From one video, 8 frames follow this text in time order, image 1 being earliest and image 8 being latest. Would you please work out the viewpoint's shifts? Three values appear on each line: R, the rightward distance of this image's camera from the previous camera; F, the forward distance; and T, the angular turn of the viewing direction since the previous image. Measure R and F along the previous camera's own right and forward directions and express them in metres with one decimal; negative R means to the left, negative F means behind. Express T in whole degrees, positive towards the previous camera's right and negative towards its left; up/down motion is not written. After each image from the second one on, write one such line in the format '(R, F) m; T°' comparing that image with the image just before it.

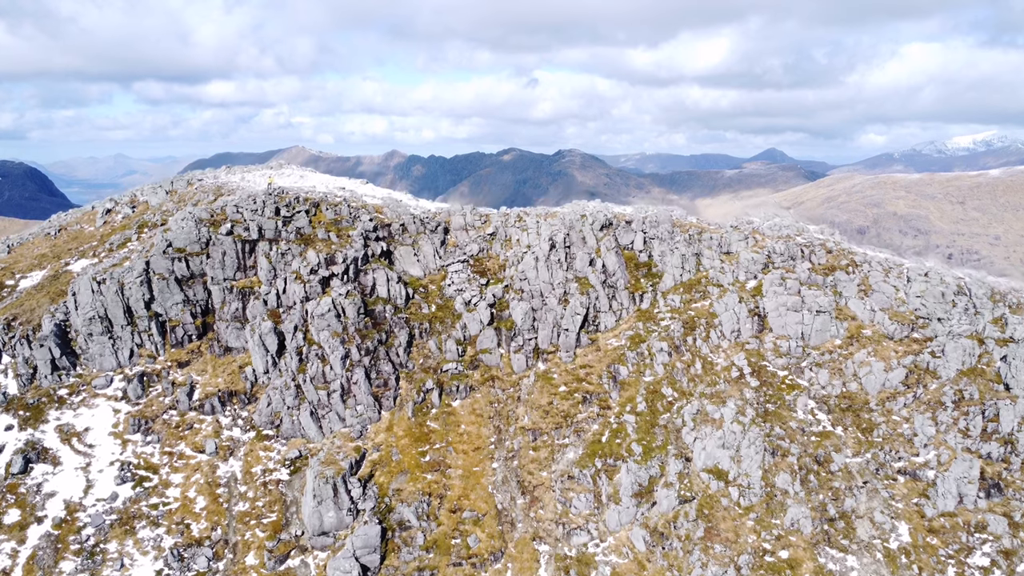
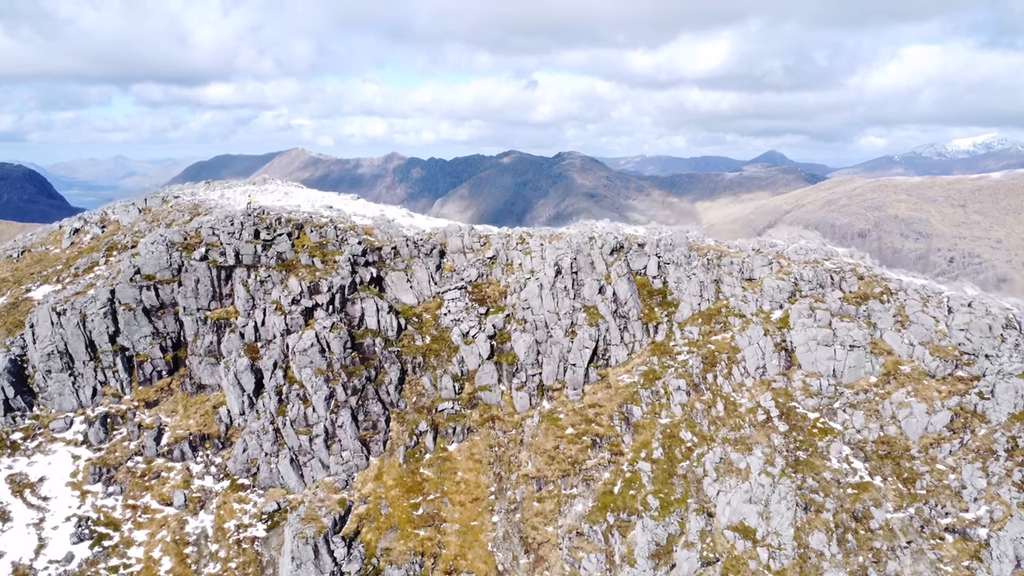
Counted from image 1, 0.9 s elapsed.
(-0.4, +10.8) m; 0°
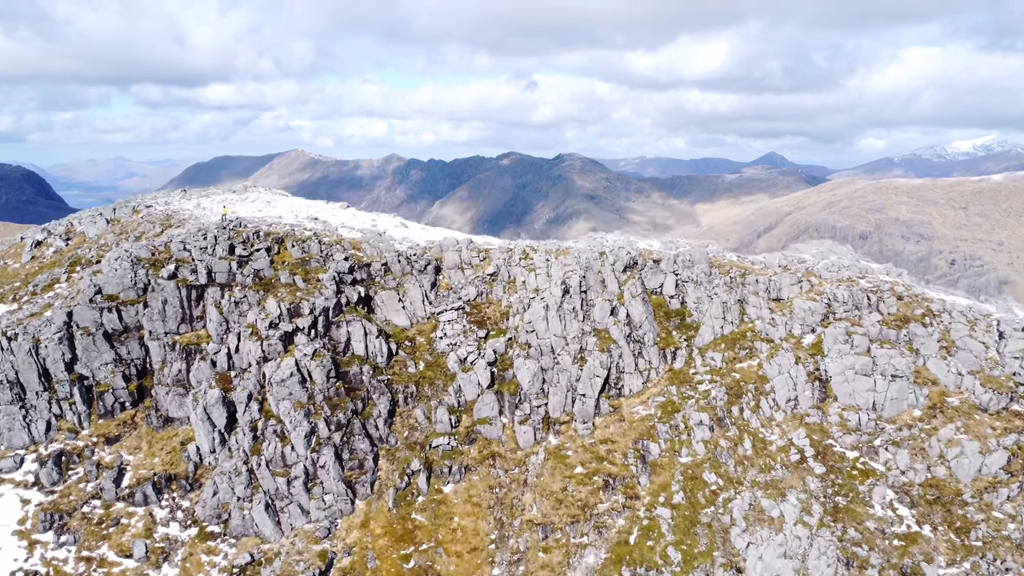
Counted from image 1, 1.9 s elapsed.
(-0.4, +10.9) m; 0°
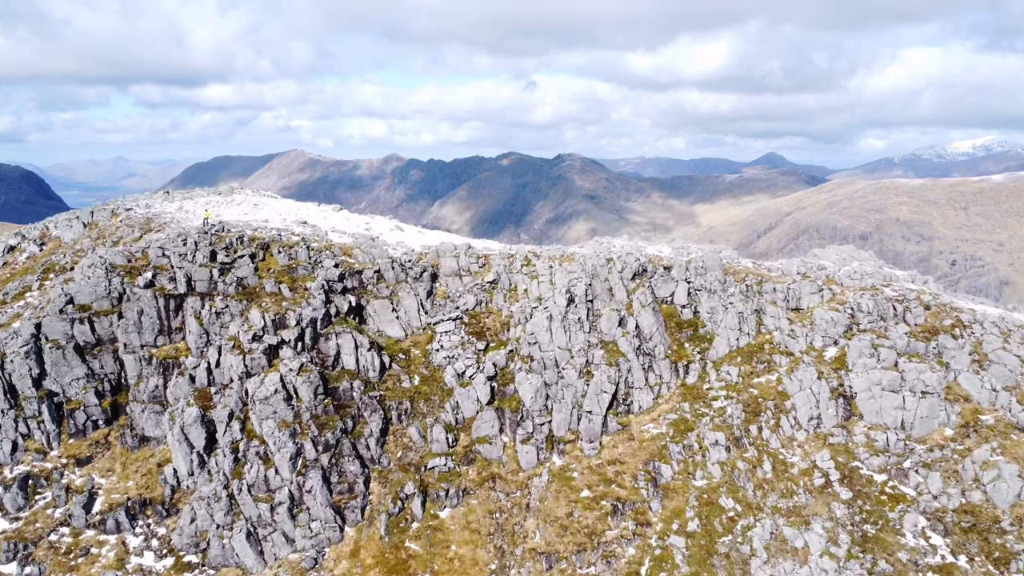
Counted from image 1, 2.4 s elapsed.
(-0.2, +6.6) m; 0°
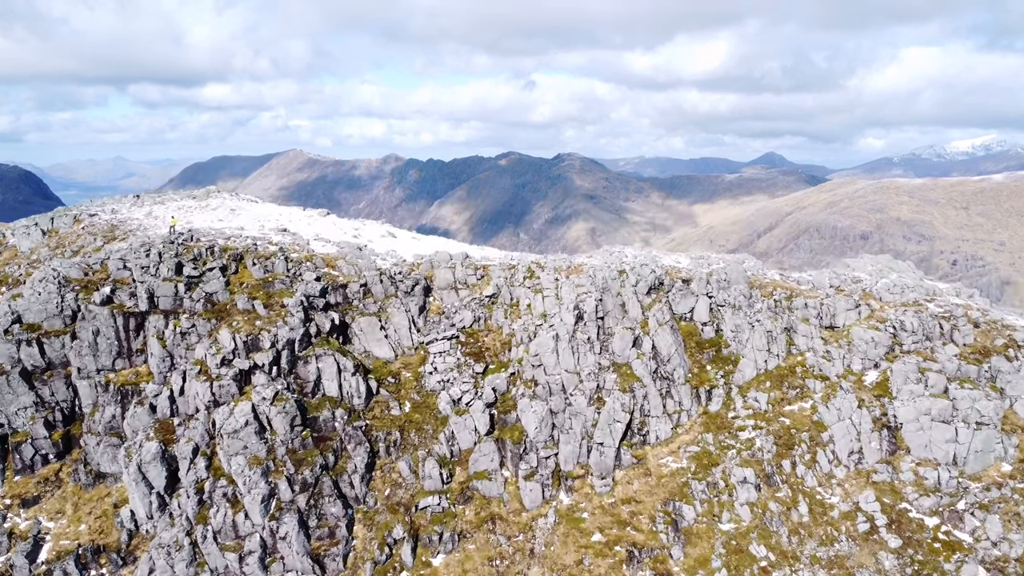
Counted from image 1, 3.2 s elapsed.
(-0.3, +10.0) m; 0°
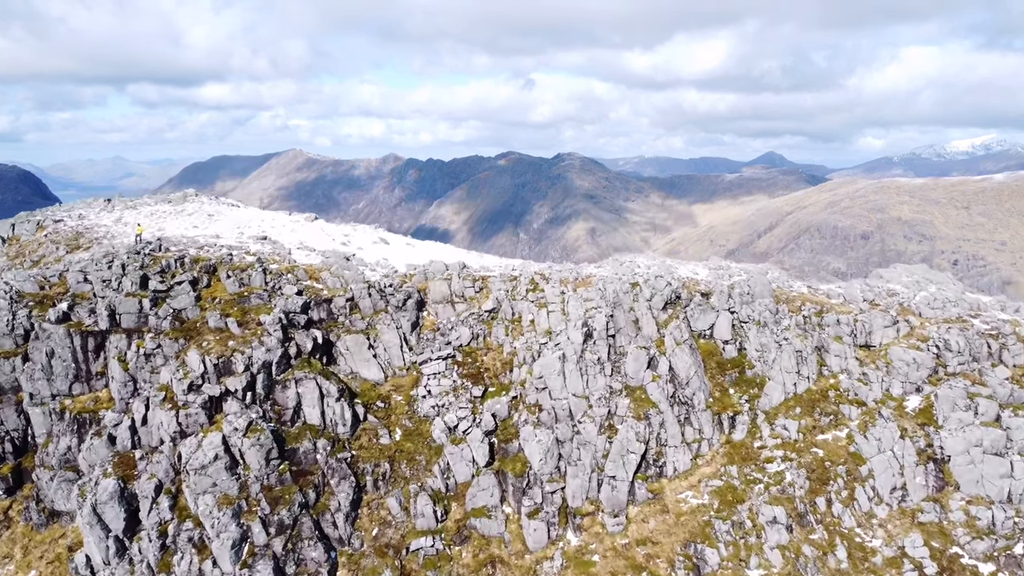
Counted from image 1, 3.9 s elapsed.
(-0.2, +8.3) m; 0°
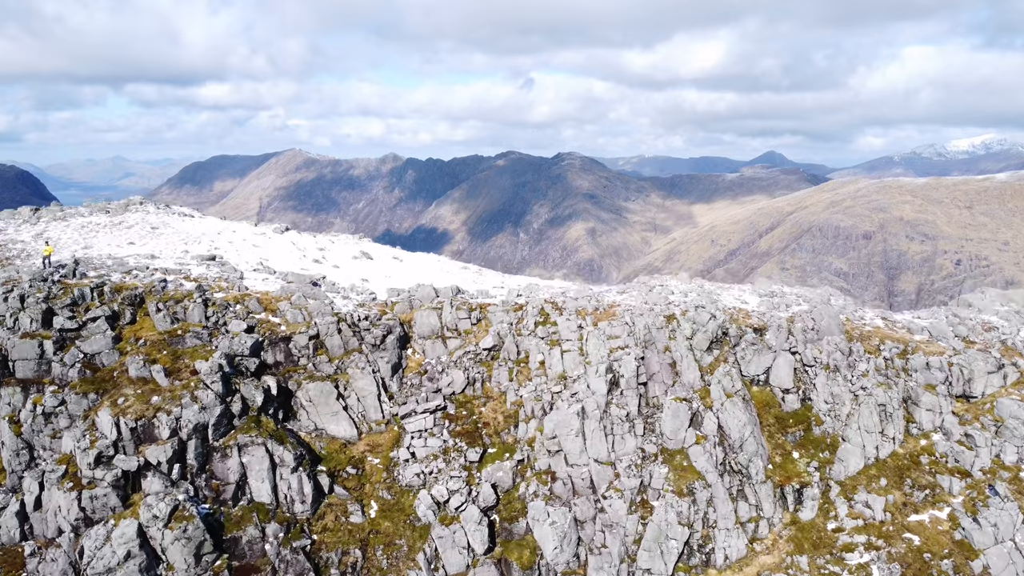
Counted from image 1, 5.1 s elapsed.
(-0.5, +16.4) m; 0°
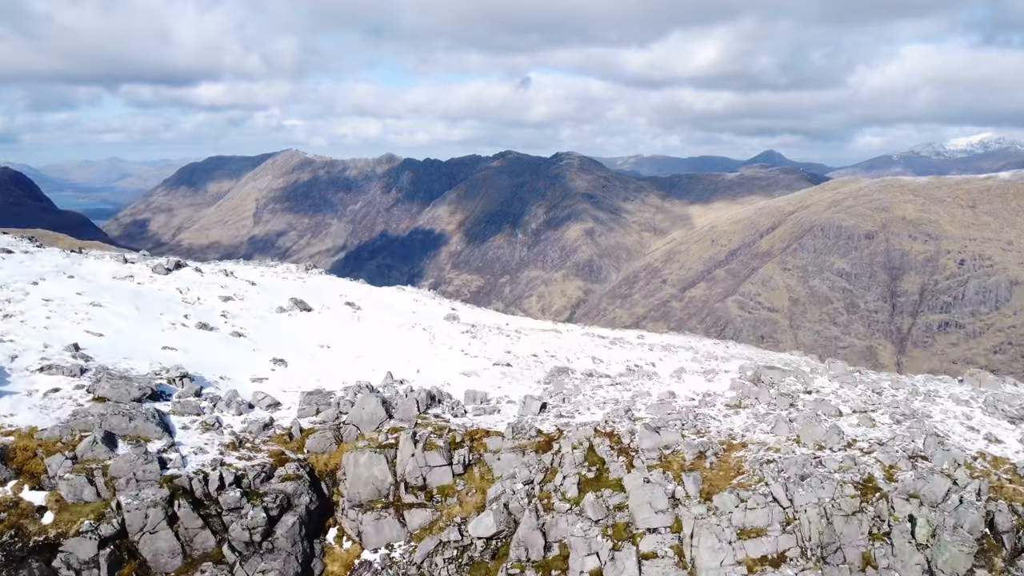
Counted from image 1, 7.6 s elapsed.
(-1.1, +34.4) m; 0°
